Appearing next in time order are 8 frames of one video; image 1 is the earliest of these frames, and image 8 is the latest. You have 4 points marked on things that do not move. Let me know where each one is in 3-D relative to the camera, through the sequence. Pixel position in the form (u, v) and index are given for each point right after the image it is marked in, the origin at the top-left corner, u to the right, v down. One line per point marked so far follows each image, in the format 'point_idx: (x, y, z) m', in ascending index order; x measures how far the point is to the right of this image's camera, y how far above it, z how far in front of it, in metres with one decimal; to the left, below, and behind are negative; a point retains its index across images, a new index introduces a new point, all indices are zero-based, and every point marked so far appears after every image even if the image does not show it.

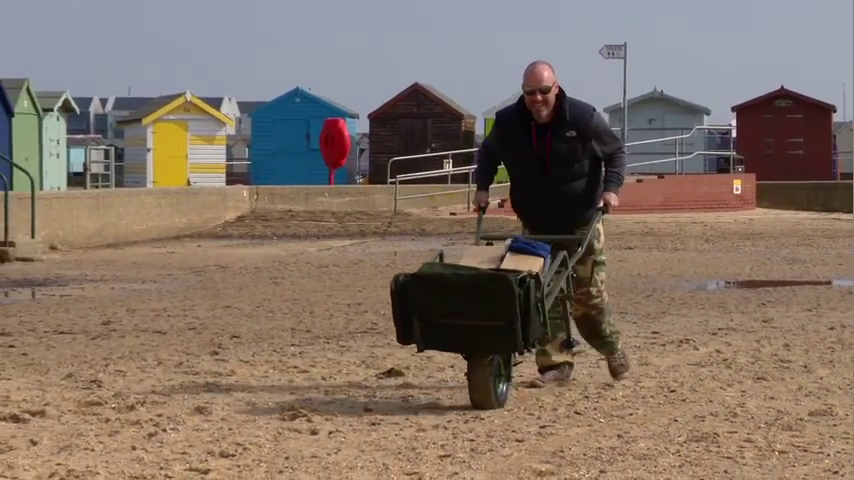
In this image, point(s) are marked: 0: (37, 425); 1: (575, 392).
0: (-1.5, -0.7, +7.1) m
1: (+0.7, -0.6, +8.1) m
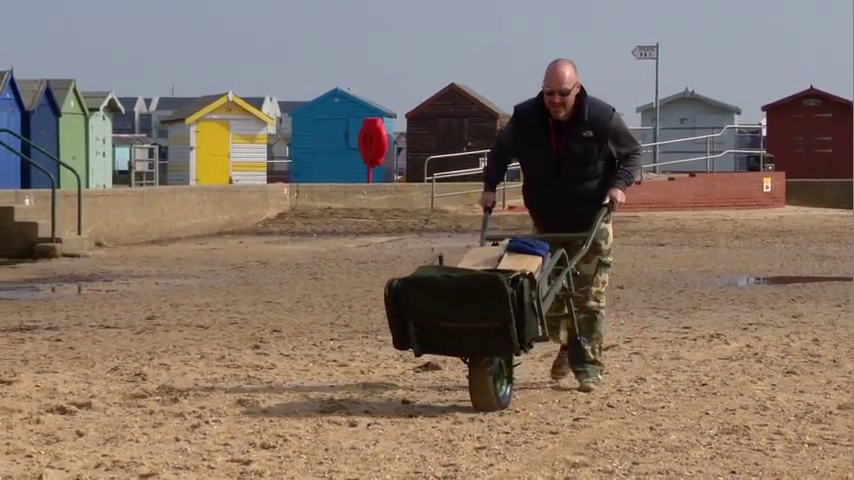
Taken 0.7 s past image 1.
0: (-1.4, -0.7, +7.3) m
1: (+0.8, -0.6, +8.2) m
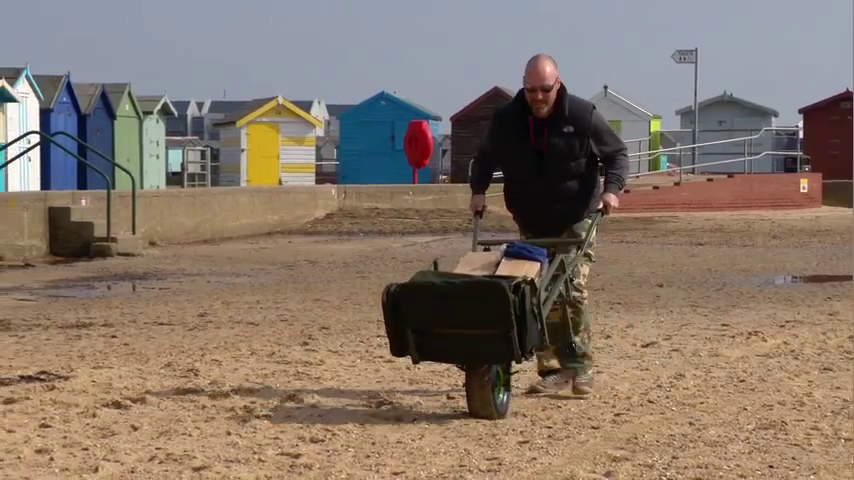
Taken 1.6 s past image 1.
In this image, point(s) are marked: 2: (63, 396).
0: (-1.2, -0.7, +7.5) m
1: (+1.0, -0.6, +8.4) m
2: (-1.5, -0.6, +7.7) m
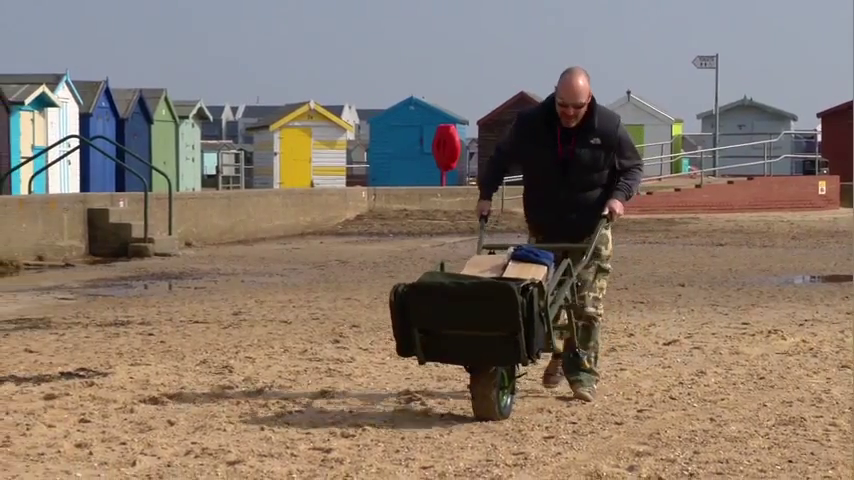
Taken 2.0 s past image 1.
0: (-1.1, -0.7, +7.7) m
1: (+1.1, -0.6, +8.6) m
2: (-1.4, -0.7, +7.9) m
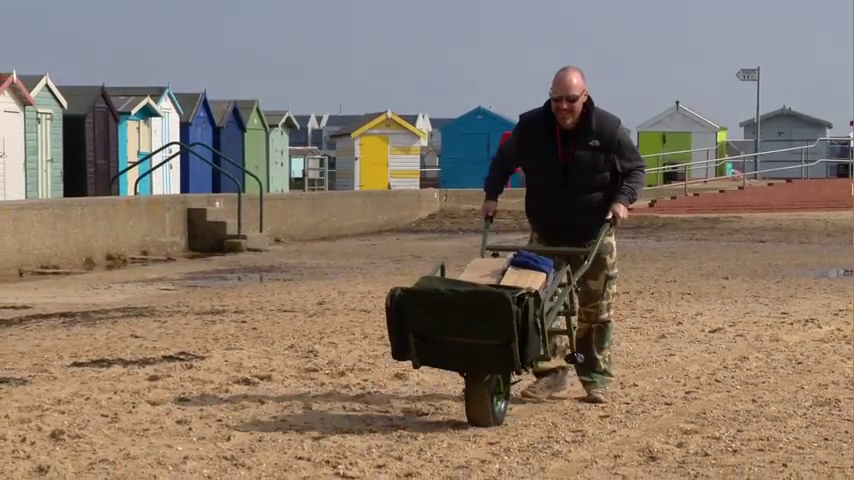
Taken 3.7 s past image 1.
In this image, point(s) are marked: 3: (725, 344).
0: (-0.8, -0.7, +8.5) m
1: (+1.5, -0.6, +9.3) m
2: (-1.1, -0.6, +8.7) m
3: (+1.6, -0.5, +9.7) m
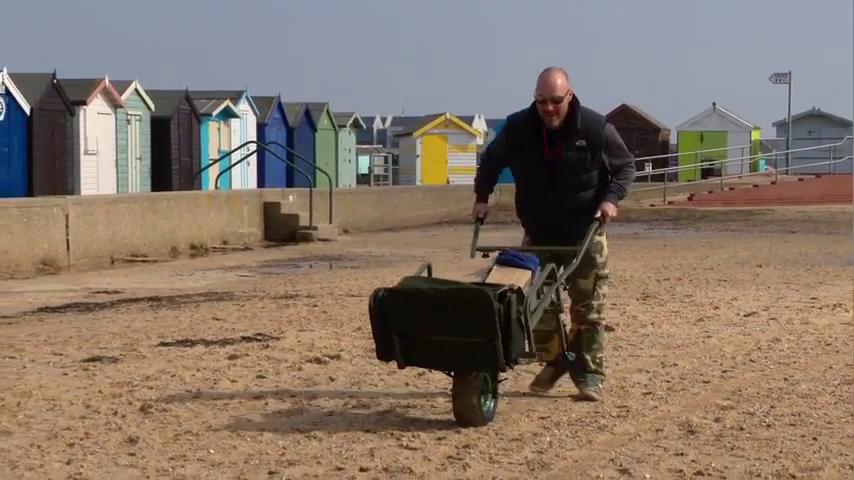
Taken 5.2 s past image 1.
0: (-0.5, -0.7, +9.3) m
1: (+1.8, -0.6, +10.0) m
2: (-0.8, -0.6, +9.4) m
3: (+1.9, -0.5, +10.4) m
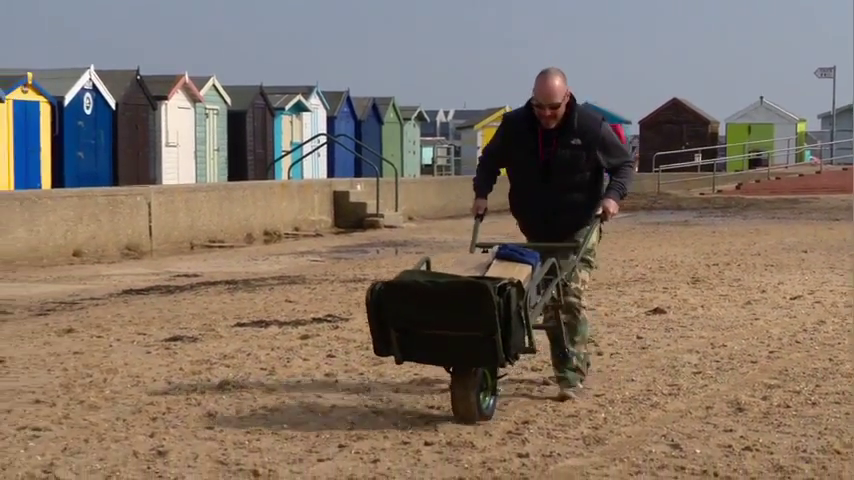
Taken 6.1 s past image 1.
0: (-0.2, -0.6, +9.8) m
1: (+2.1, -0.5, +10.5) m
2: (-0.5, -0.5, +10.0) m
3: (+2.3, -0.4, +10.8) m
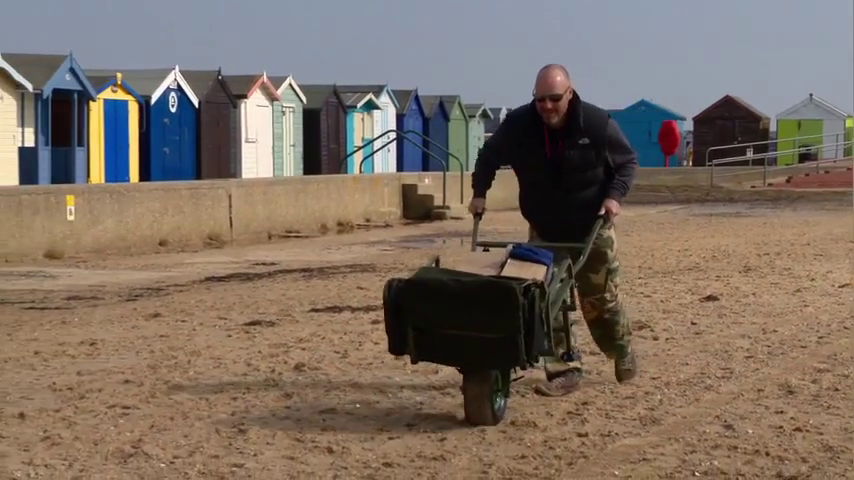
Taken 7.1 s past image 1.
0: (+0.2, -0.5, +10.3) m
1: (+2.5, -0.5, +10.9) m
2: (-0.1, -0.5, +10.5) m
3: (+2.7, -0.4, +11.3) m
